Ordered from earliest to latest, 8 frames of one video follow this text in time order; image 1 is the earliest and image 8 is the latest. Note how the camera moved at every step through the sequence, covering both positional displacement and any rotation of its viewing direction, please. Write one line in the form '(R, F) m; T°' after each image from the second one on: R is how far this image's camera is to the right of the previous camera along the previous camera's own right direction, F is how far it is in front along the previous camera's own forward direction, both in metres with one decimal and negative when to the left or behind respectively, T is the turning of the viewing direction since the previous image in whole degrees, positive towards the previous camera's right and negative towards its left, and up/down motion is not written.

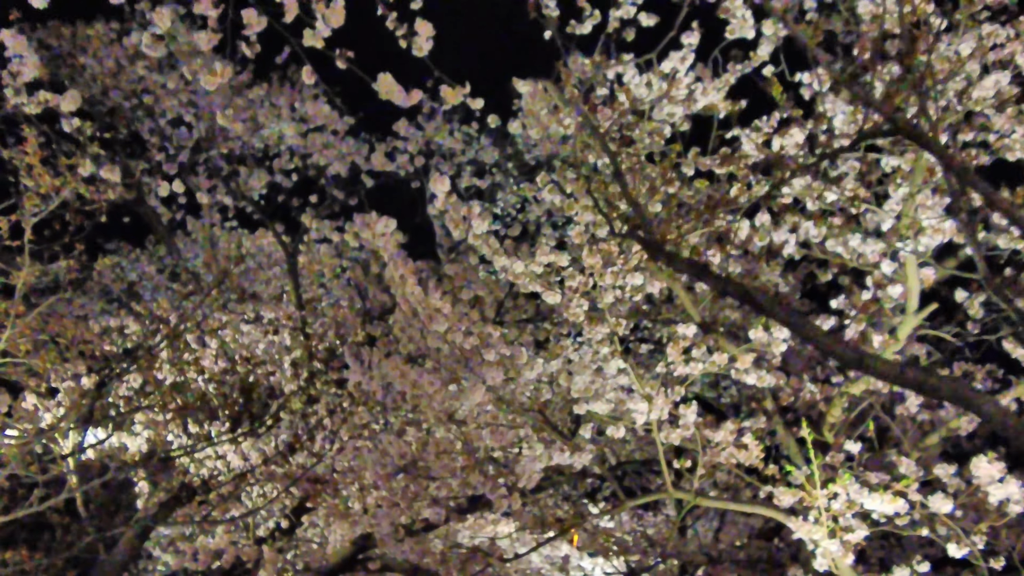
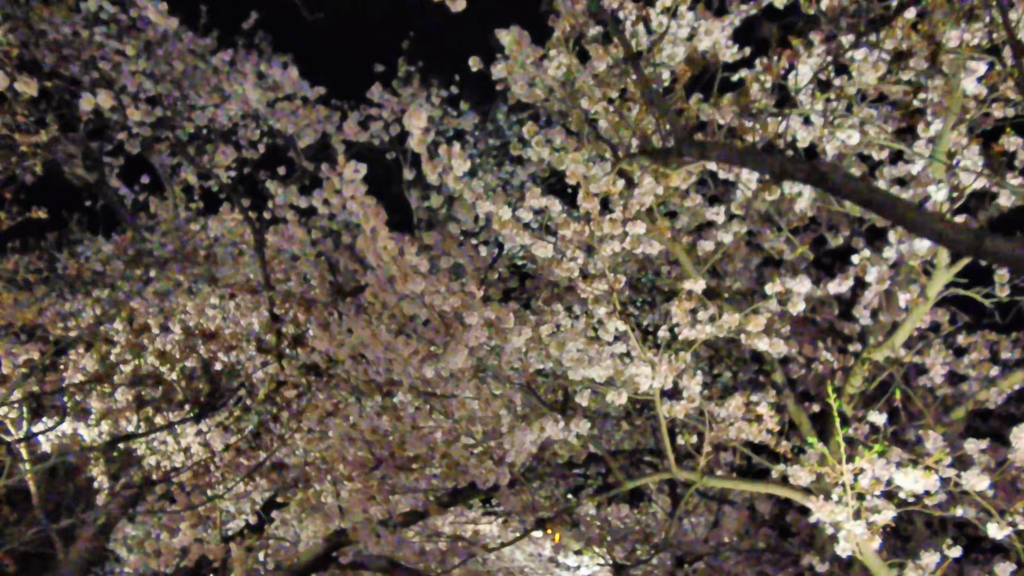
(+0.1, +0.5) m; -1°
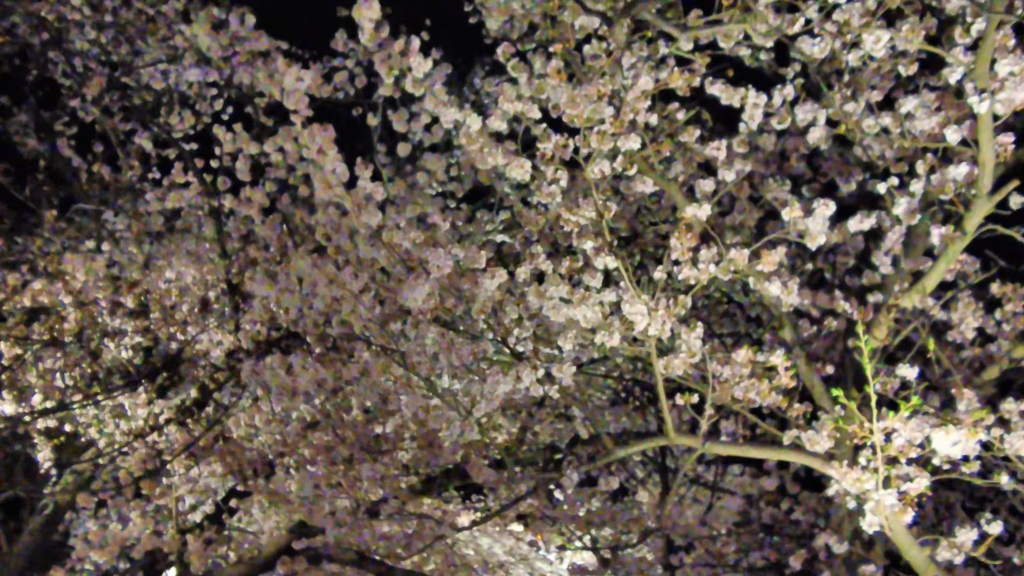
(0.0, +0.7) m; +1°
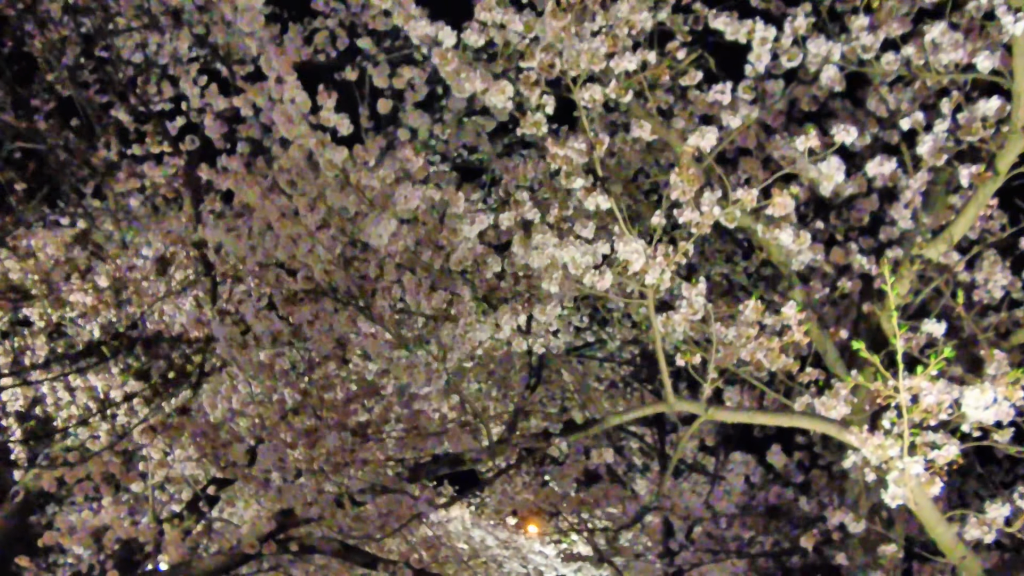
(+0.1, +0.4) m; 0°
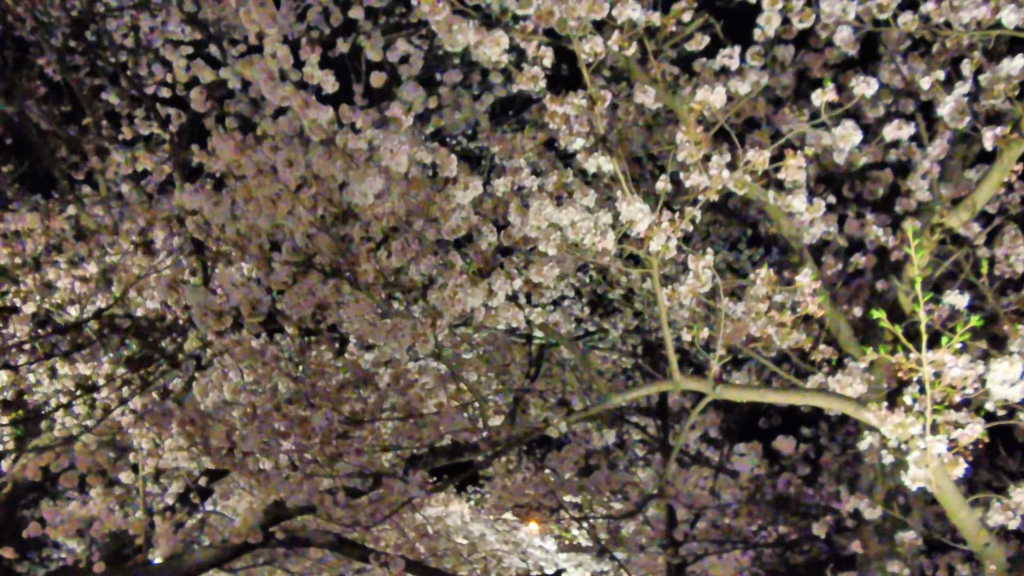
(0.0, +0.2) m; 0°
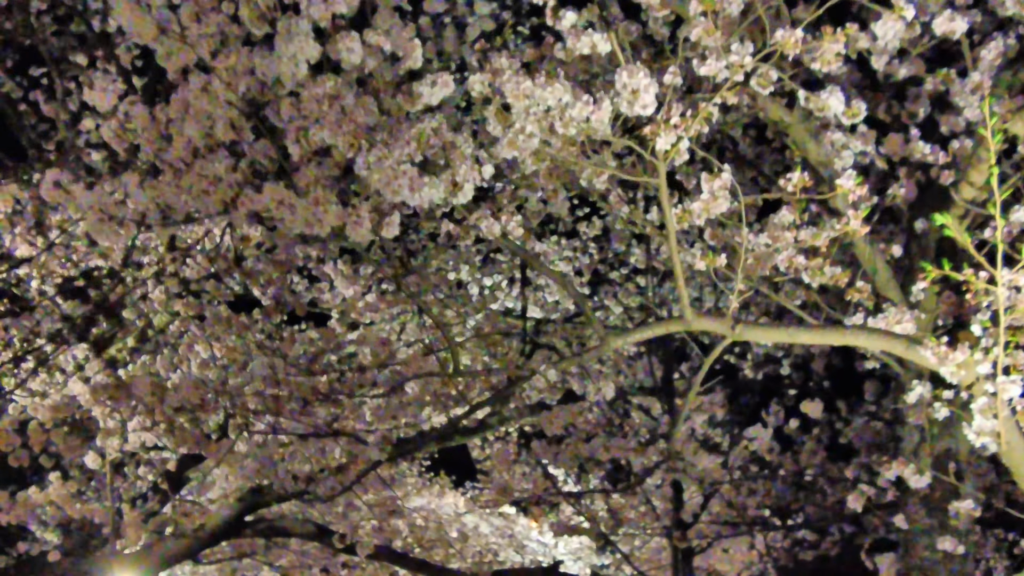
(+0.1, +0.6) m; 0°
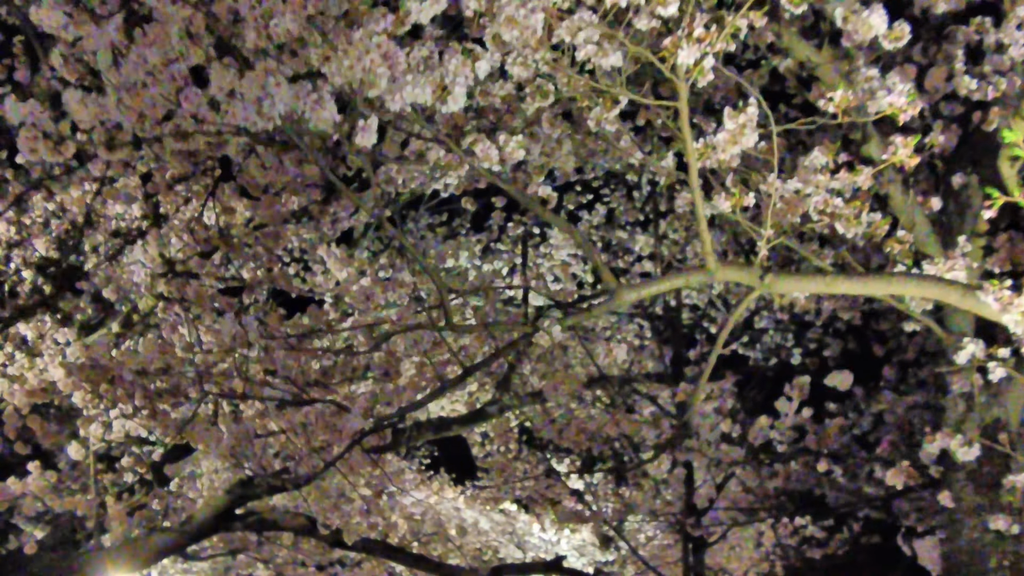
(0.0, +0.3) m; 0°
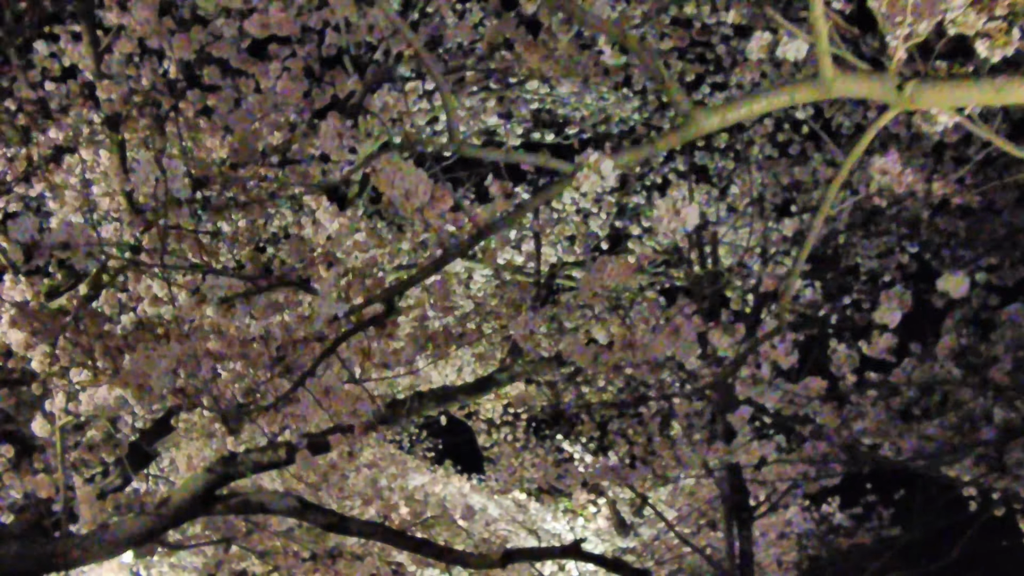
(0.0, +0.8) m; 0°
